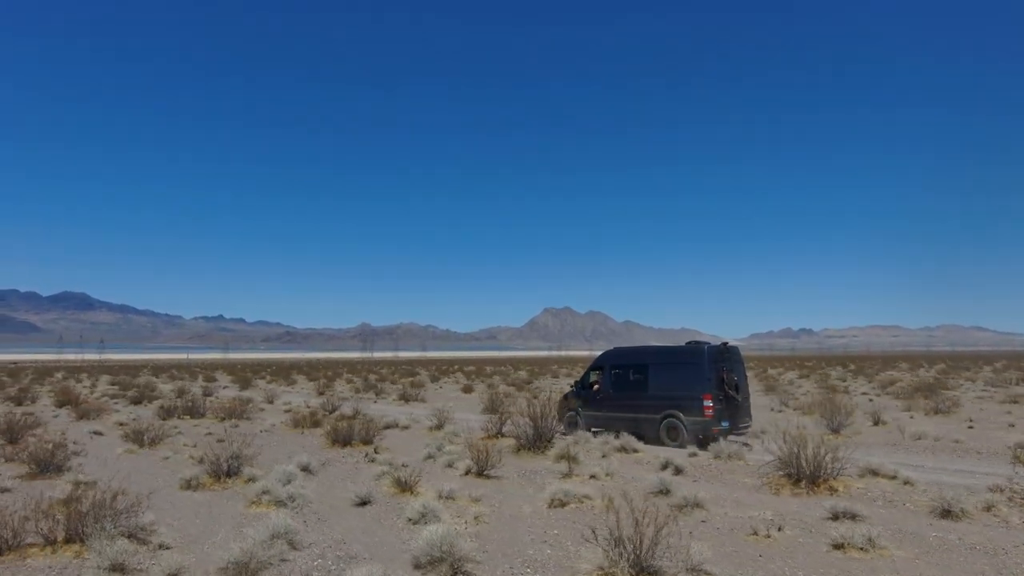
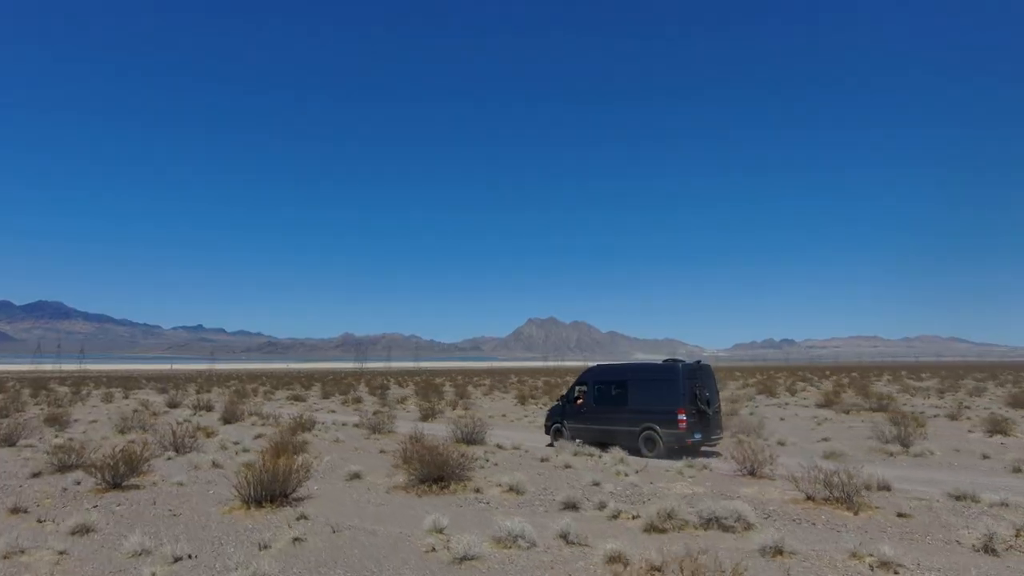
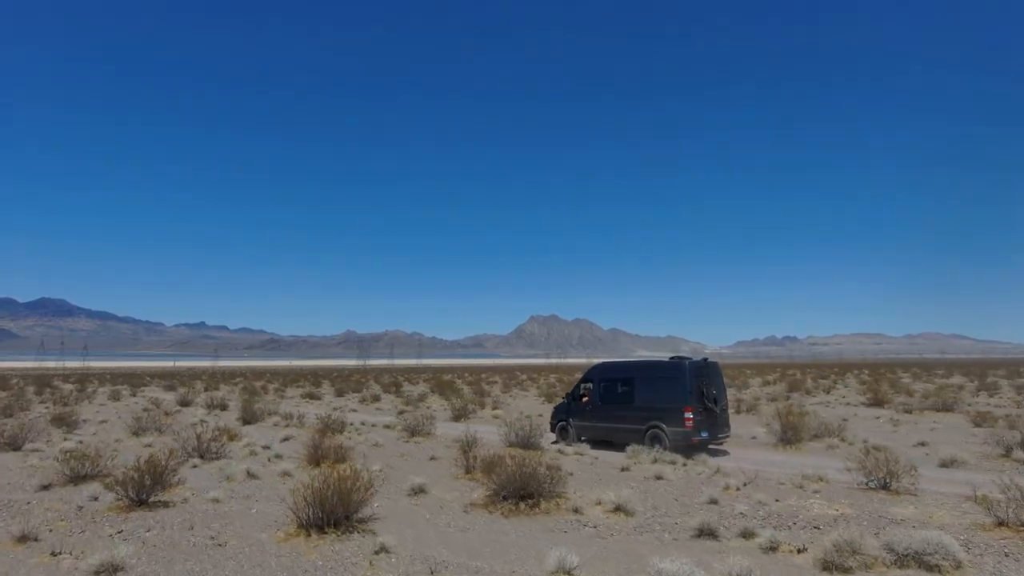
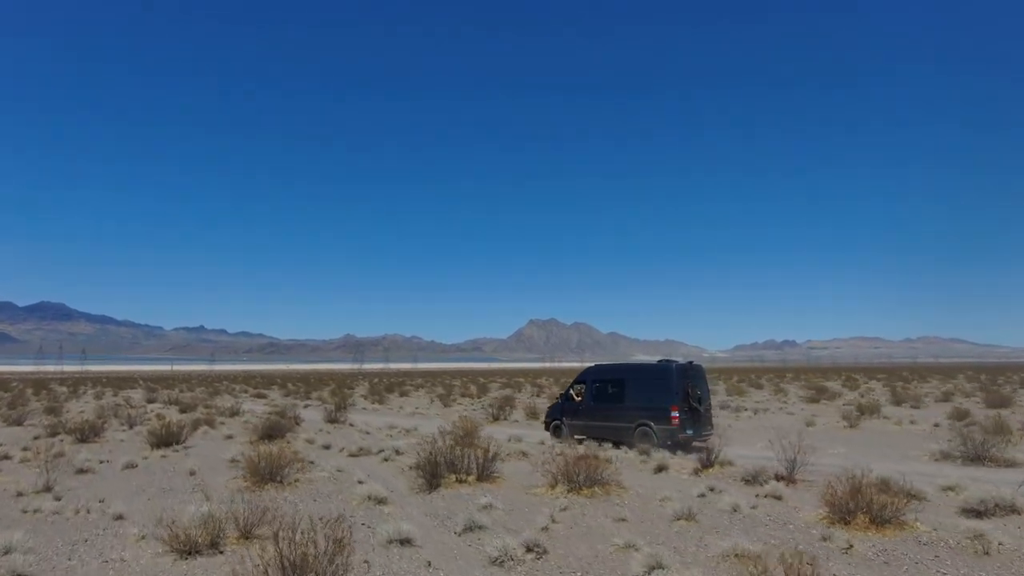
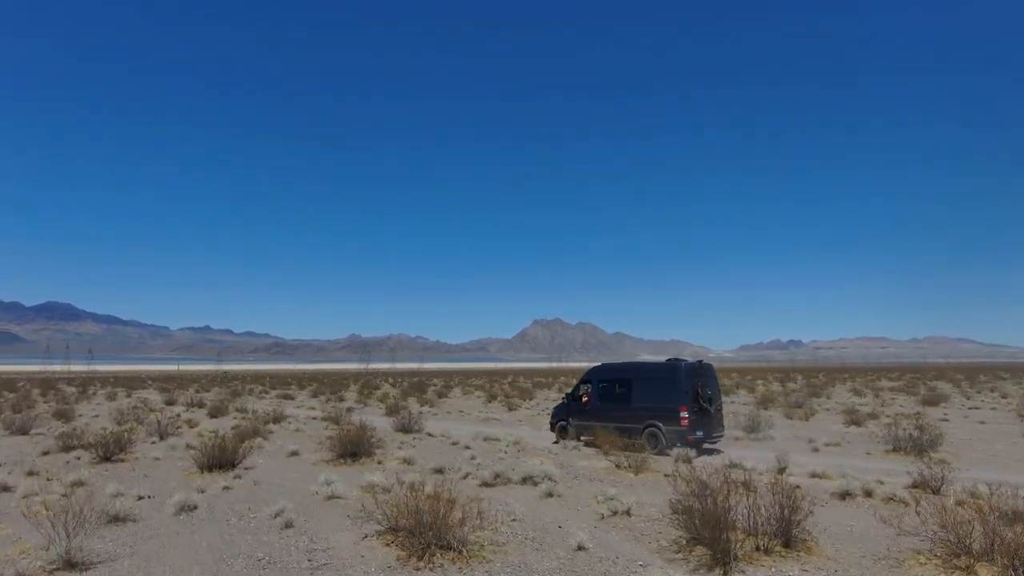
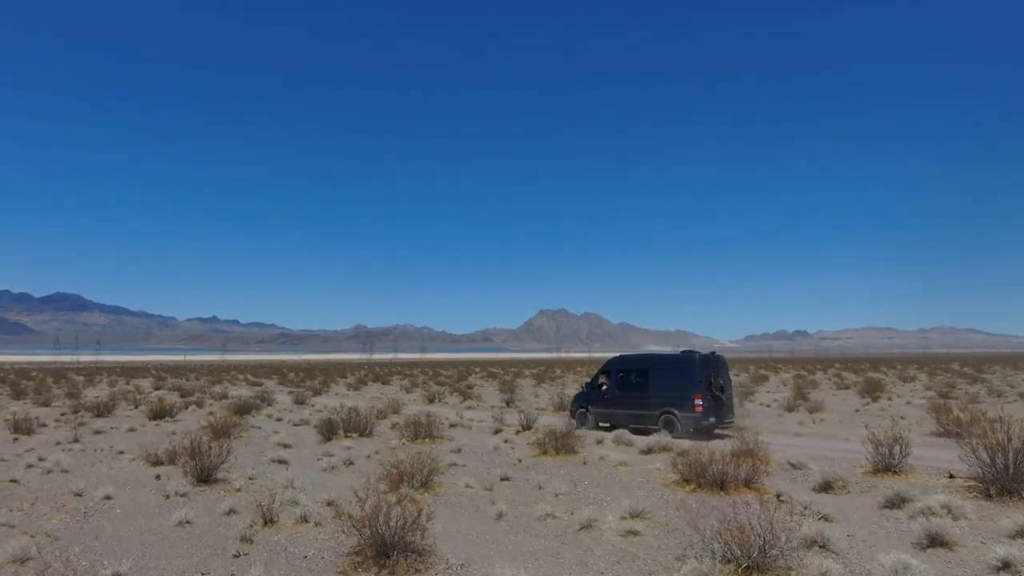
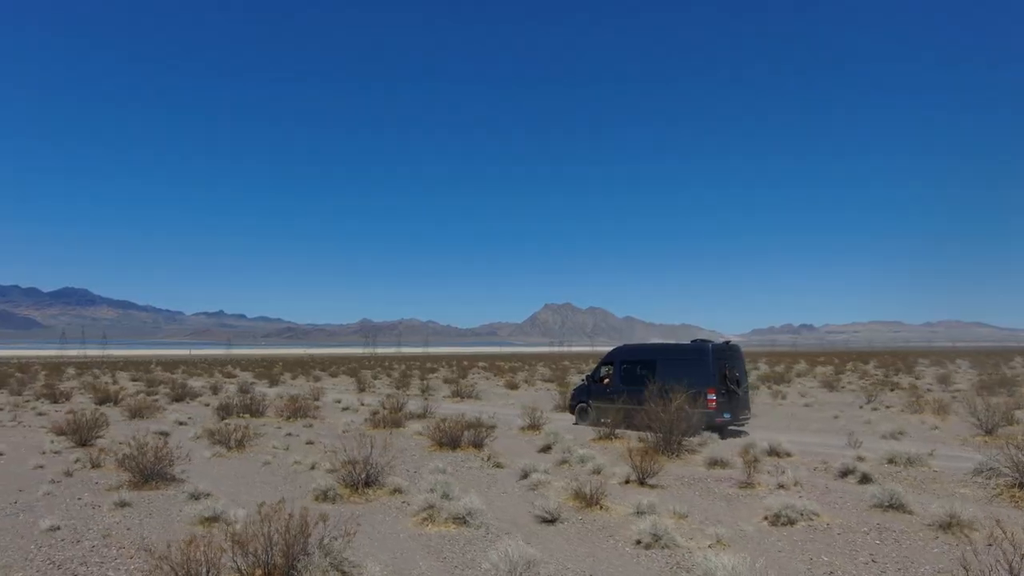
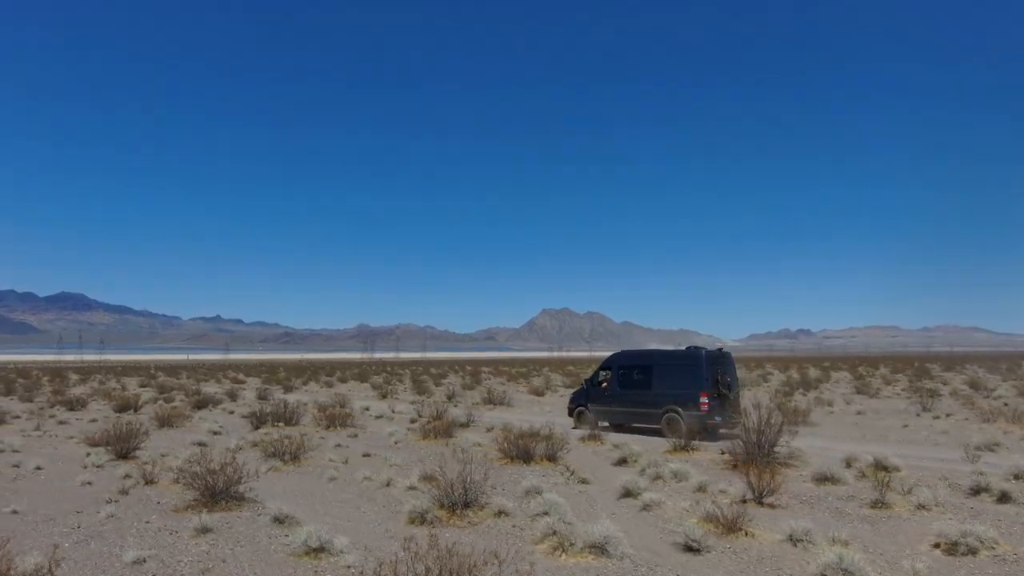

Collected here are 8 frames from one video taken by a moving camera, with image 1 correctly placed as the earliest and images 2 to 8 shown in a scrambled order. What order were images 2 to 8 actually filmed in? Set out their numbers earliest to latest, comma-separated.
7, 8, 6, 4, 5, 2, 3
